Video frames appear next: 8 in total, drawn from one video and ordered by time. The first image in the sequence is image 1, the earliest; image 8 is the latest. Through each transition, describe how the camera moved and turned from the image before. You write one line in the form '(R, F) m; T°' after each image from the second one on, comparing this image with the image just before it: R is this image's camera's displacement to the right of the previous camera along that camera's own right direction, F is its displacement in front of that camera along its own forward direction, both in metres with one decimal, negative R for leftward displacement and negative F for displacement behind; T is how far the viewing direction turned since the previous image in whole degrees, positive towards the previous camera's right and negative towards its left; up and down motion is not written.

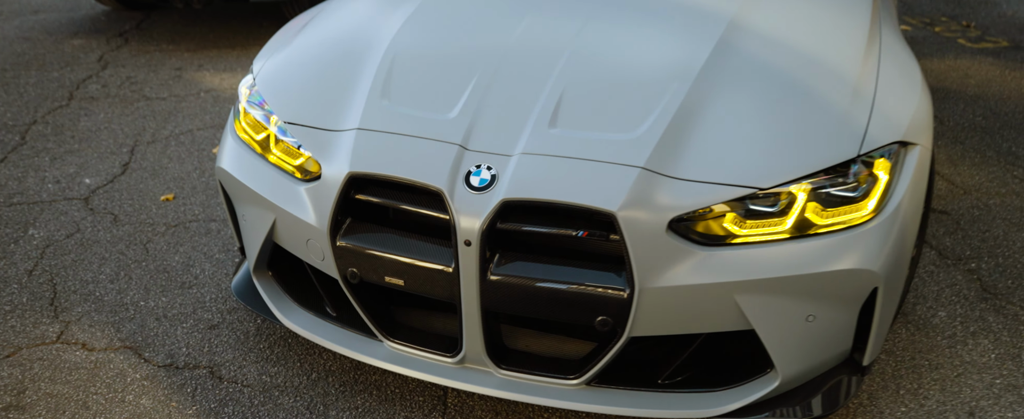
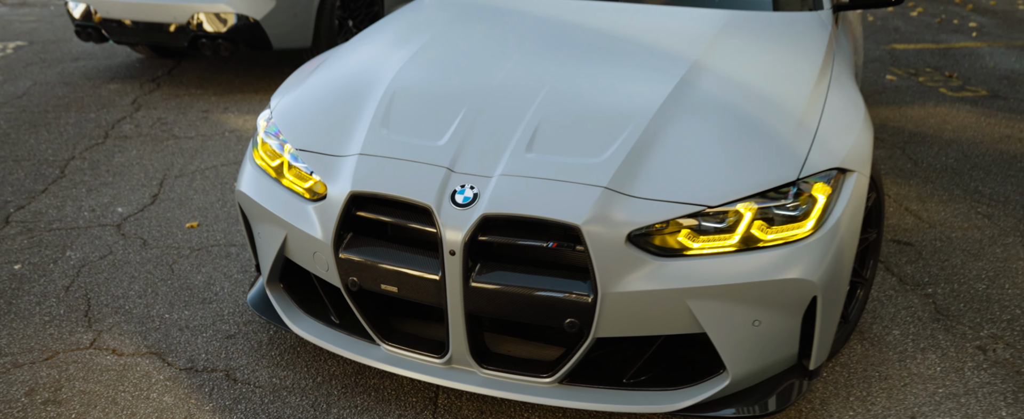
(+0.1, -0.2) m; -1°
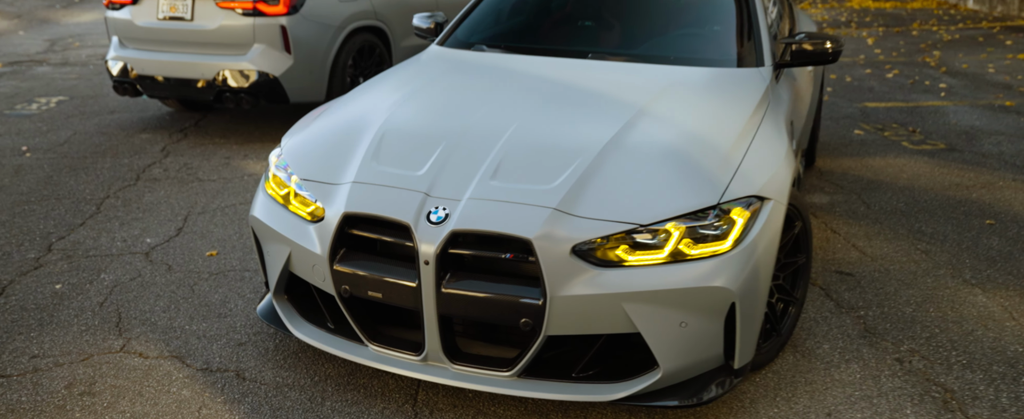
(+0.2, -0.4) m; -1°
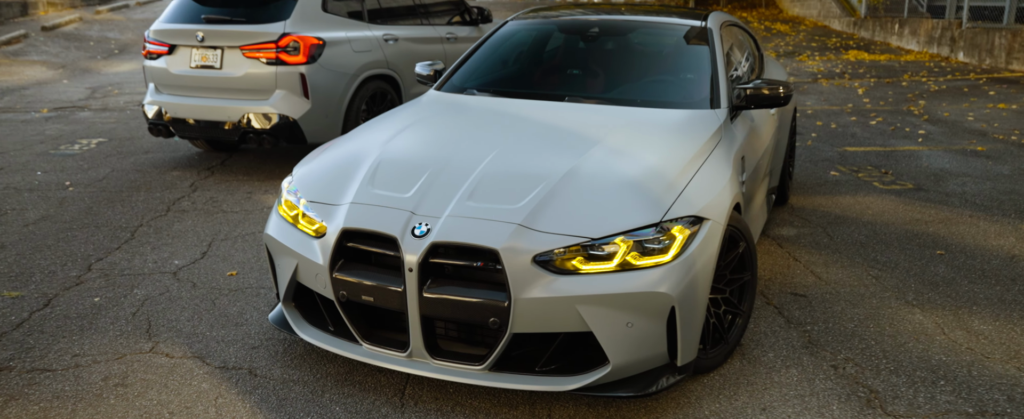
(+0.2, -0.4) m; -2°
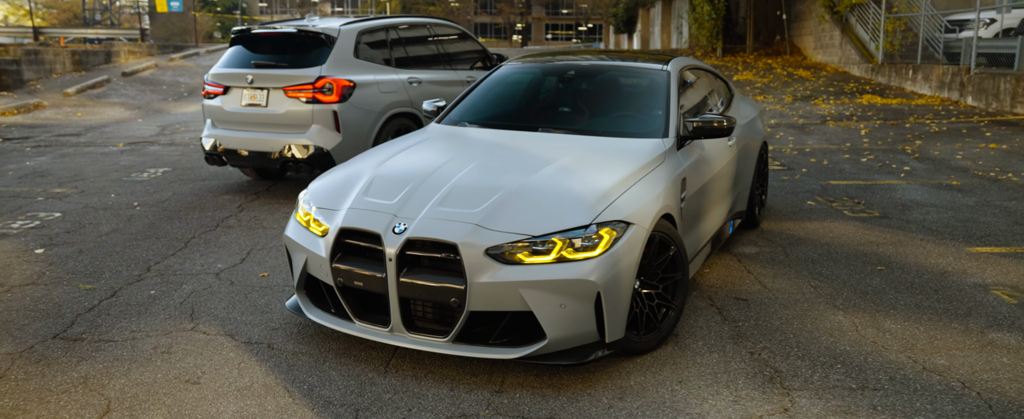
(+0.4, -0.6) m; -4°
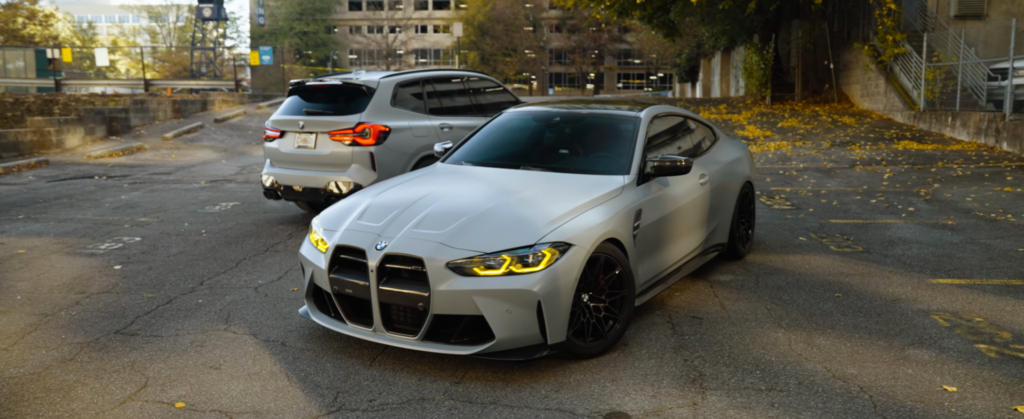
(+0.7, -0.6) m; -7°
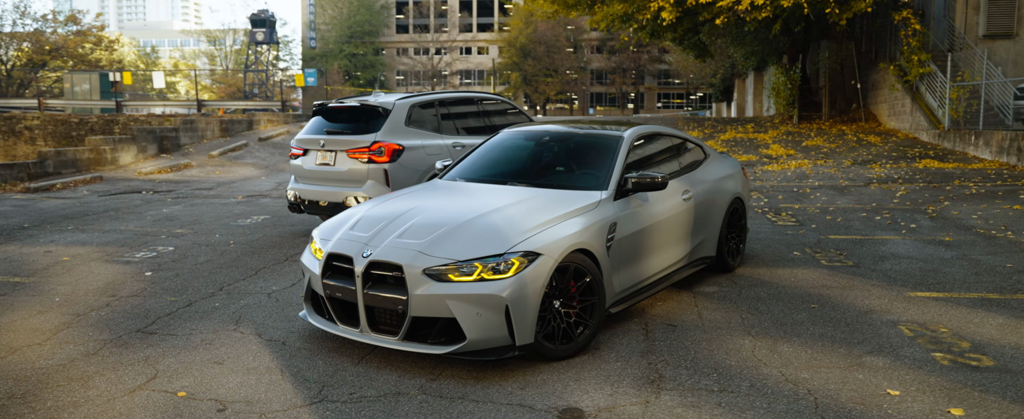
(+0.4, -0.3) m; -4°
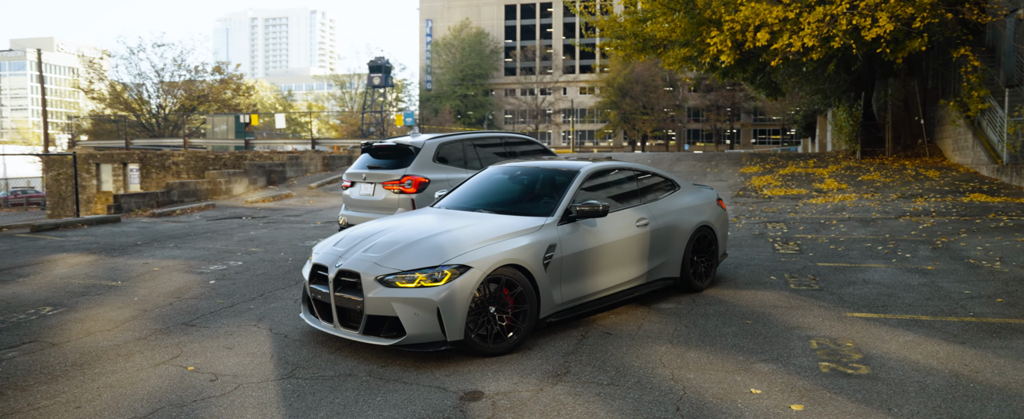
(+1.2, -0.6) m; -9°
